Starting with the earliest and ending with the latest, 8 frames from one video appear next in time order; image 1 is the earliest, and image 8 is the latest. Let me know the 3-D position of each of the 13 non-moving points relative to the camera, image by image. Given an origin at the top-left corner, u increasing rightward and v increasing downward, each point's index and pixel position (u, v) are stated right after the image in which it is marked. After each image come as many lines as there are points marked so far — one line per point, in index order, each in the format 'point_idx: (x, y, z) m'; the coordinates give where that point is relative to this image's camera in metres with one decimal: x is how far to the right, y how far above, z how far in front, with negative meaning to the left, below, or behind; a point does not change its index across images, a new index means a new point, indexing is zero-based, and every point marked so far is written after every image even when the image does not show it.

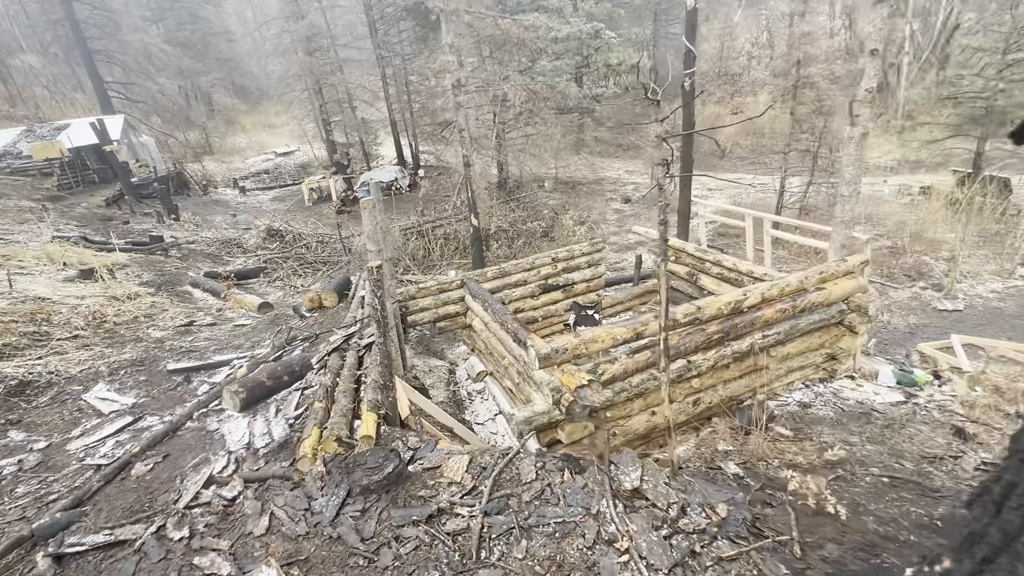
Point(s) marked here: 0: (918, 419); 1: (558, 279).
0: (+5.1, -1.6, +5.9) m
1: (+0.9, +0.2, +9.1) m
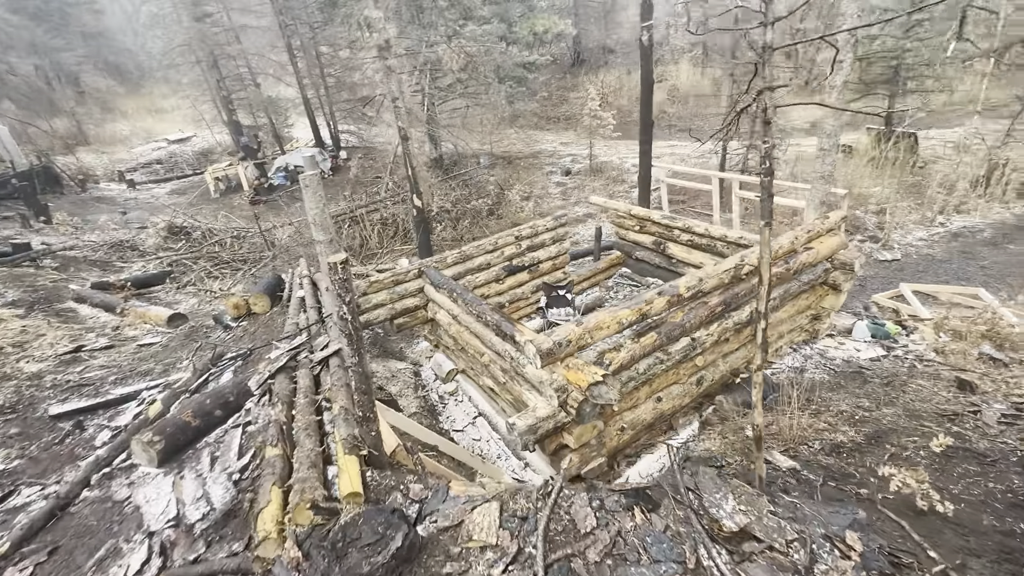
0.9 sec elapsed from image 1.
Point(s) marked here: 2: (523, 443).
0: (+5.0, -1.0, +5.8) m
1: (+0.2, +0.5, +8.3) m
2: (+0.1, -1.5, +4.3) m
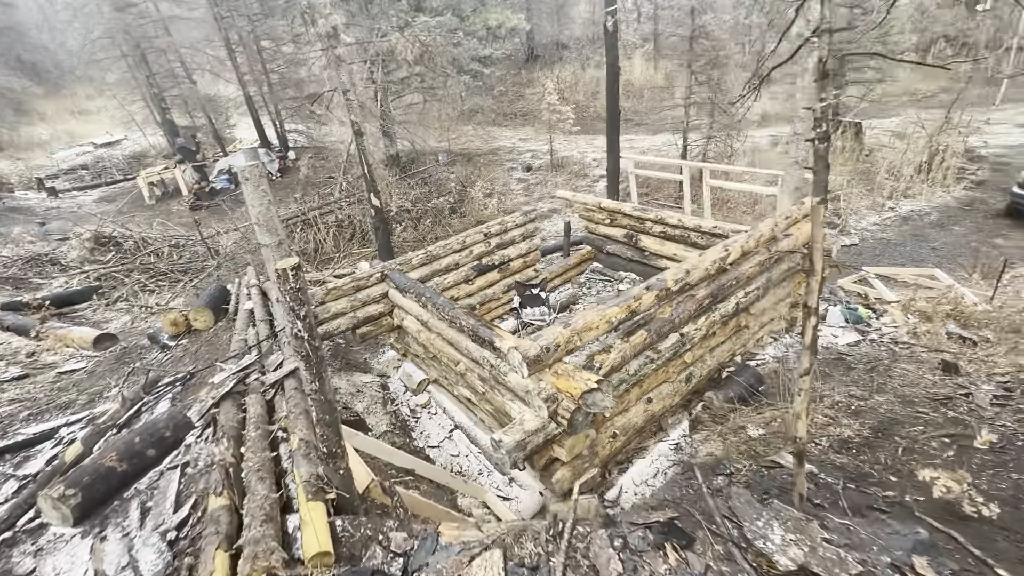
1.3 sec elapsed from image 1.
0: (+4.7, -0.8, +5.8) m
1: (-0.3, +0.5, +7.9) m
2: (0.0, -1.5, +3.9) m
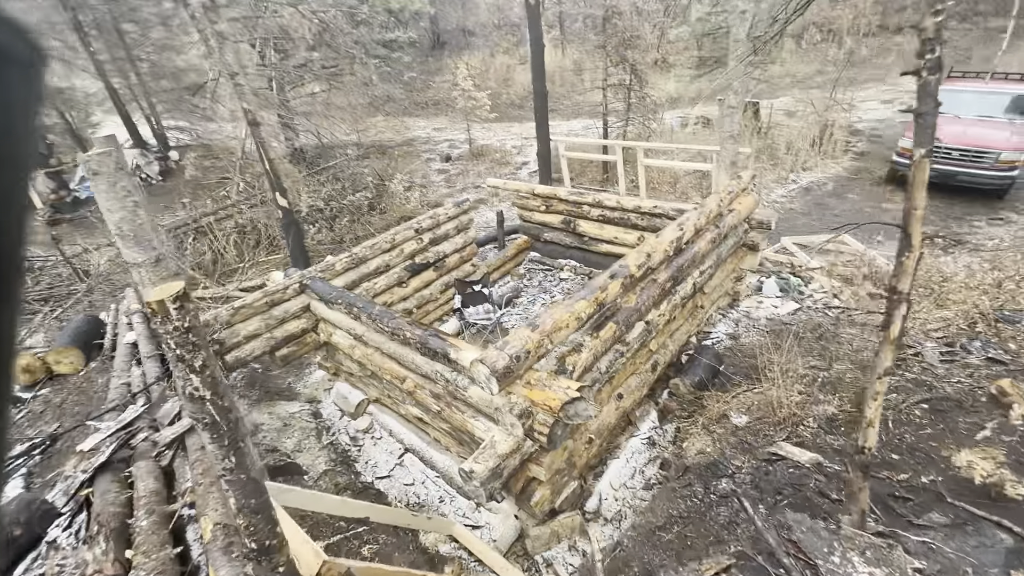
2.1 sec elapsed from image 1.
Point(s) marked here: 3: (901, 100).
0: (+4.1, -0.4, +5.9) m
1: (-1.3, +0.5, +7.1) m
2: (-0.2, -1.5, +3.3) m
3: (+13.4, +6.5, +16.1) m
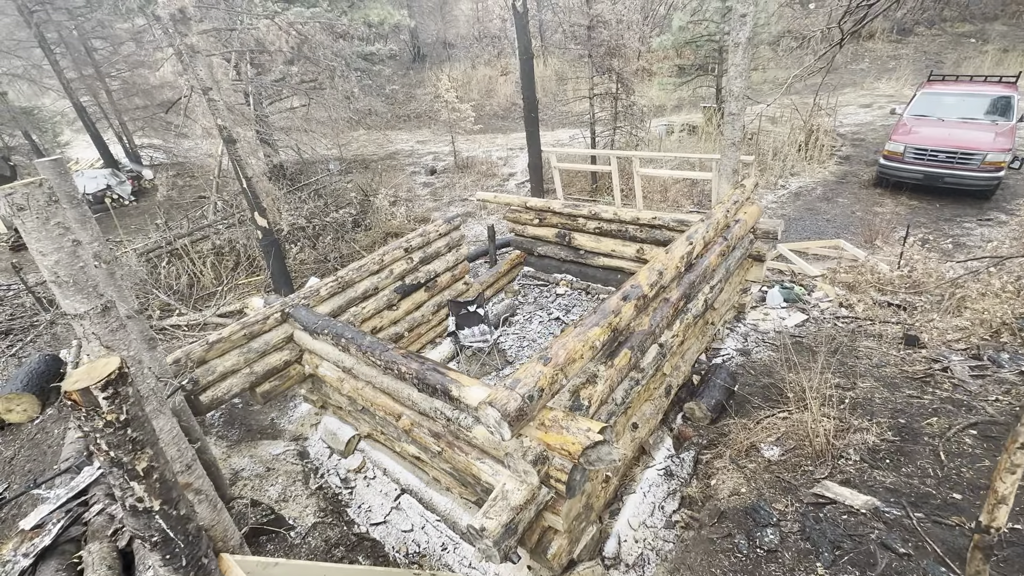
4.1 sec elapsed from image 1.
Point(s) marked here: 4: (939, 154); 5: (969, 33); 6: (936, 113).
0: (+4.1, -0.5, +5.7) m
1: (-1.4, +0.2, +6.7) m
2: (-0.1, -1.7, +2.9) m
3: (+12.9, +6.4, +16.3) m
4: (+8.8, +2.8, +9.6) m
5: (+17.4, +9.7, +17.7) m
6: (+9.3, +3.8, +10.2) m
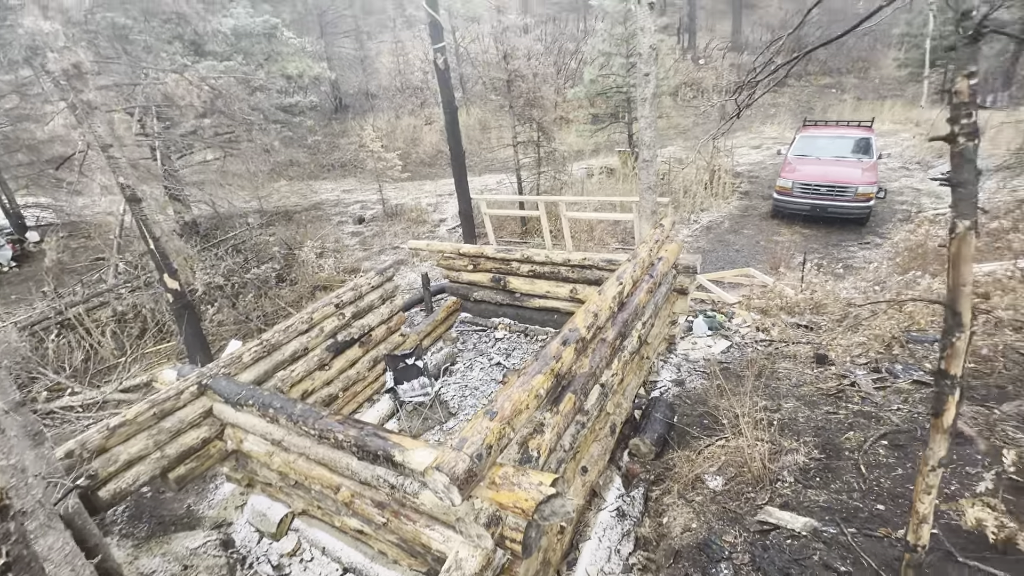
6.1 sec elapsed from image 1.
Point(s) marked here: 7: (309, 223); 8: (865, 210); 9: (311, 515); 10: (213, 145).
0: (+3.3, -0.9, +6.1) m
1: (-2.2, -0.6, +6.5) m
2: (-0.3, -2.0, +2.7) m
3: (+10.1, +5.6, +18.4) m
4: (+7.3, +2.3, +10.9) m
5: (+14.1, +9.0, +20.7) m
6: (+7.5, +3.4, +11.6) m
7: (-6.6, +2.1, +15.1) m
8: (+8.1, +1.8, +10.7) m
9: (-2.0, -2.3, +4.7) m
10: (-6.5, +3.1, +10.2) m
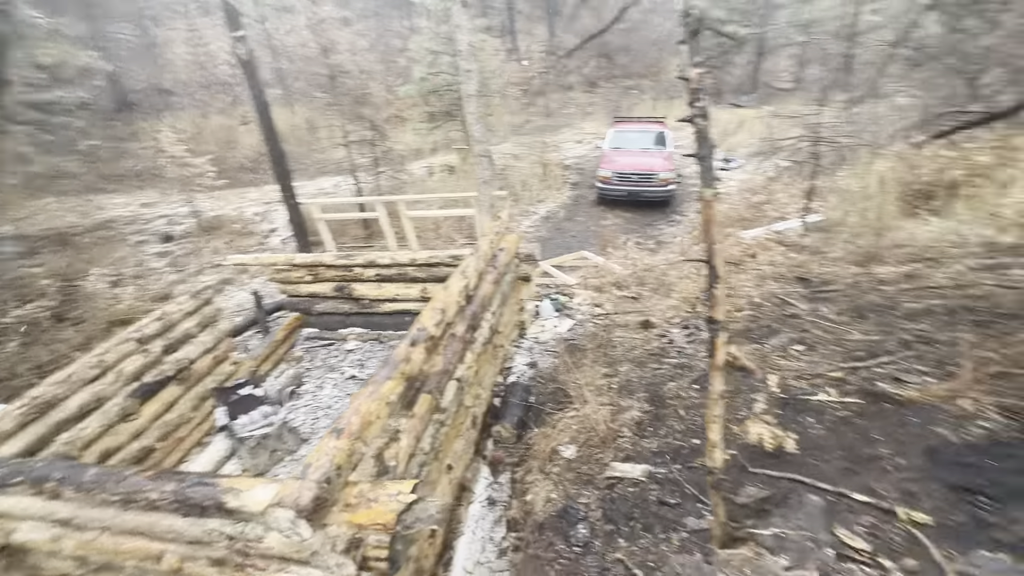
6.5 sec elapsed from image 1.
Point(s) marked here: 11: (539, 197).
0: (+1.3, -0.6, +6.8) m
1: (-4.1, -0.9, +5.4) m
2: (-1.0, -2.1, +2.5) m
3: (+3.4, +6.5, +20.4) m
4: (+3.3, +3.0, +12.5) m
5: (+6.1, +10.3, +23.7) m
6: (+3.2, +4.0, +13.2) m
7: (-11.1, +1.1, +12.4) m
8: (+4.2, +2.5, +12.5) m
9: (-3.1, -2.6, +3.8) m
10: (-9.7, +2.2, +7.7) m
11: (+0.9, +3.0, +15.2) m
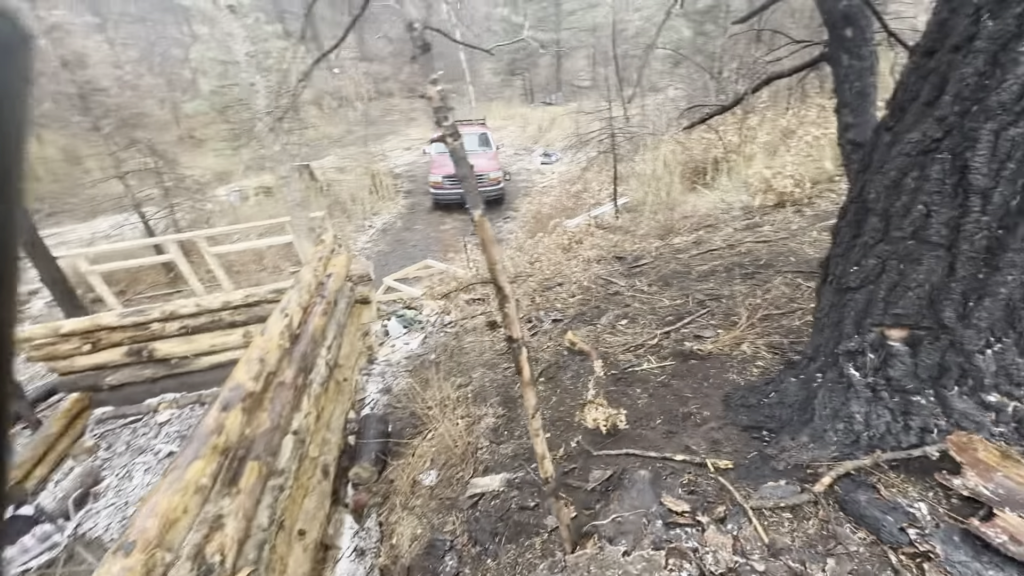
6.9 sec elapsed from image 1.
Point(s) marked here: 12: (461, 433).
0: (-0.9, -0.7, +6.7) m
1: (-5.5, -1.9, +3.8) m
2: (-1.5, -2.4, +2.0) m
3: (-4.2, +6.1, +20.2) m
4: (-1.3, +3.0, +12.7) m
5: (-3.3, +10.2, +24.1) m
6: (-1.8, +4.0, +13.3) m
7: (-14.4, -1.4, +8.4) m
8: (-0.4, +2.7, +12.9) m
9: (-3.8, -3.3, +2.6) m
10: (-12.0, +0.1, +4.2) m
11: (-4.4, +2.4, +14.6) m
12: (-0.5, -1.4, +4.5) m
